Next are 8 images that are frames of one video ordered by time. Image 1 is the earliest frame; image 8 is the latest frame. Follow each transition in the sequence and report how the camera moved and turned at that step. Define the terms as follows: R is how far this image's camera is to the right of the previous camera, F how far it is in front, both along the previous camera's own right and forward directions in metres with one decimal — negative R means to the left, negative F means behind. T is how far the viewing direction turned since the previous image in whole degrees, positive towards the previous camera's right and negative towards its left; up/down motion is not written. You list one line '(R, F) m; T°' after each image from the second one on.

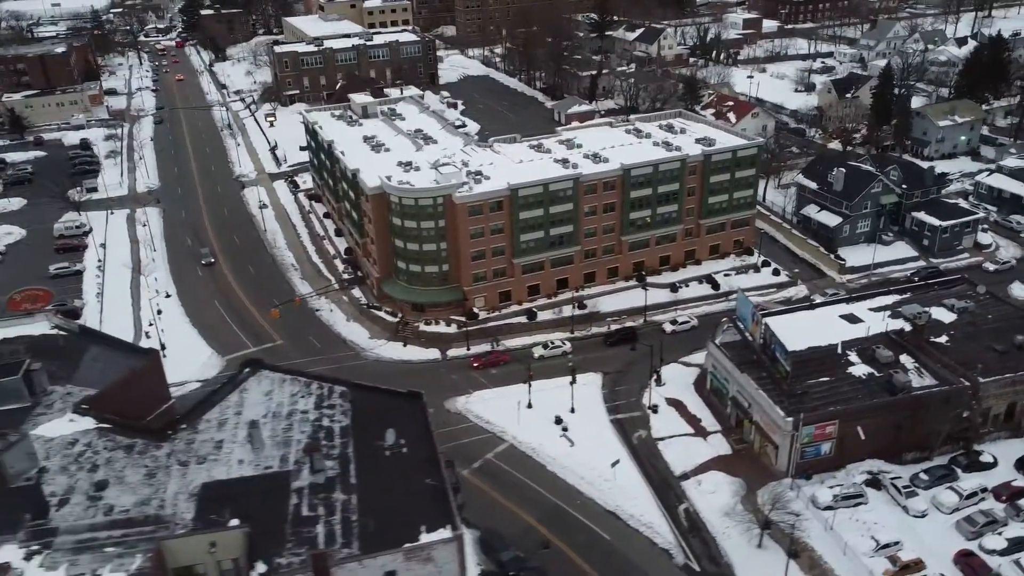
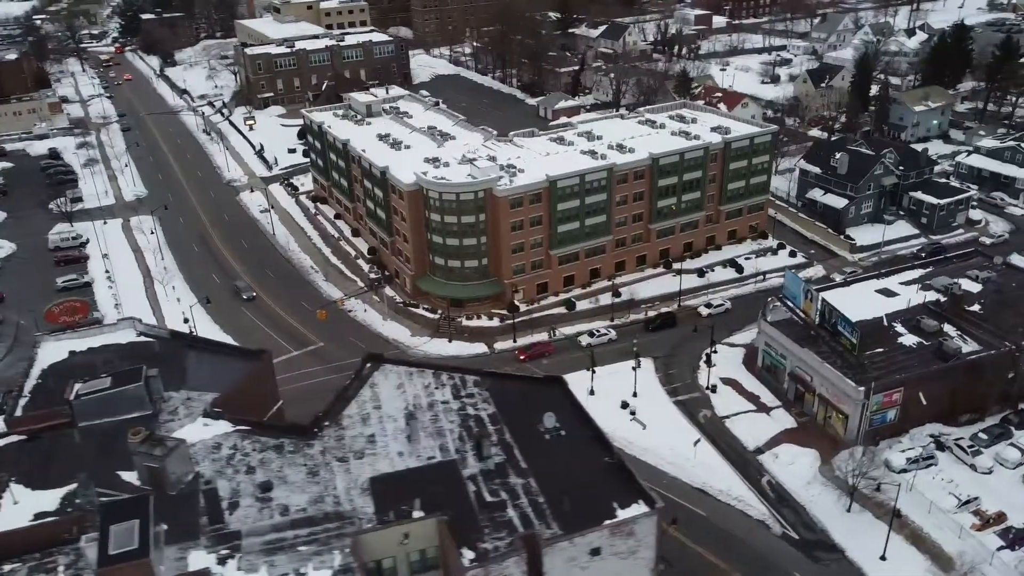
(-10.3, +0.1) m; +5°
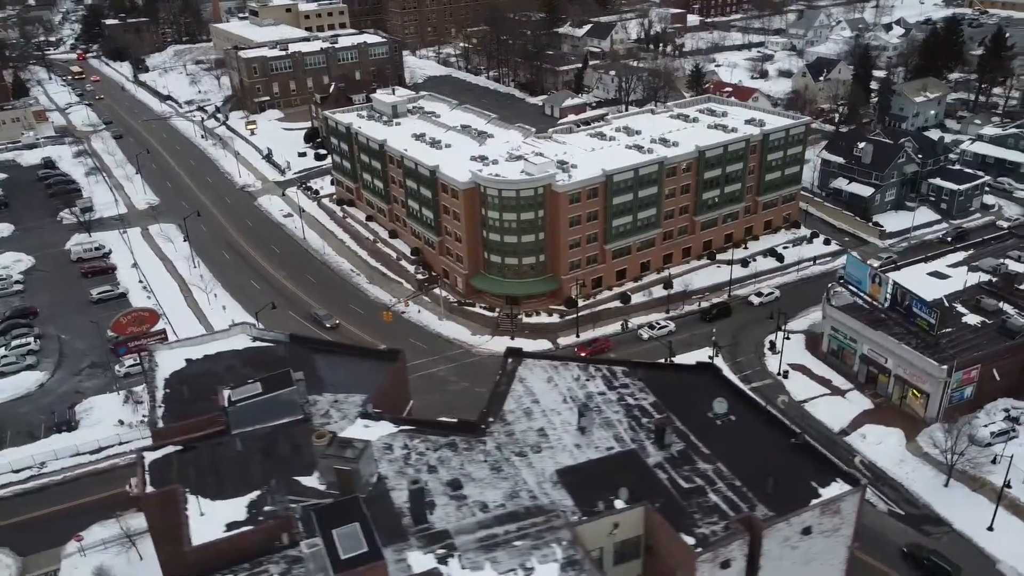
(-10.1, +0.5) m; +4°
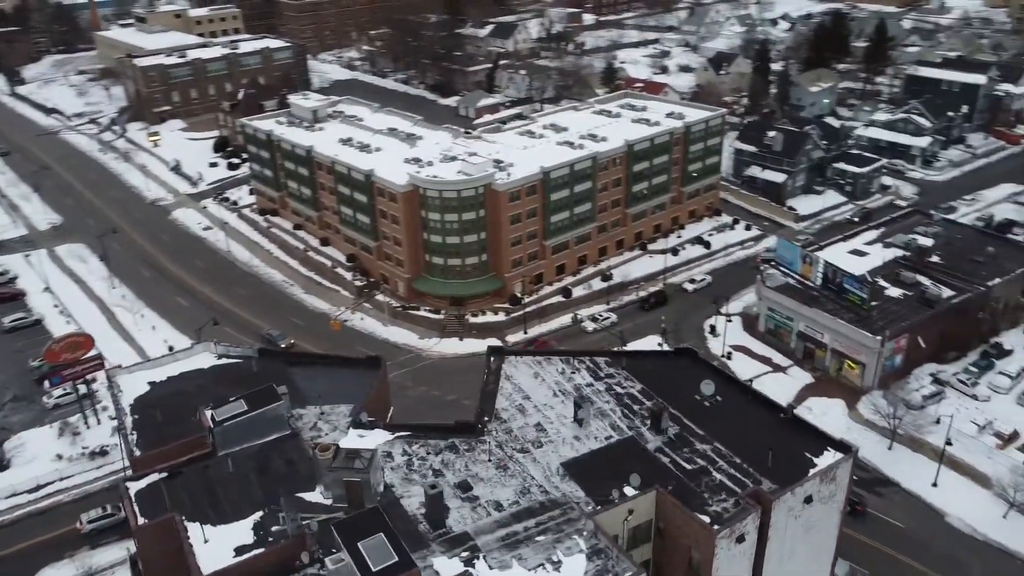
(-4.1, +0.2) m; +7°
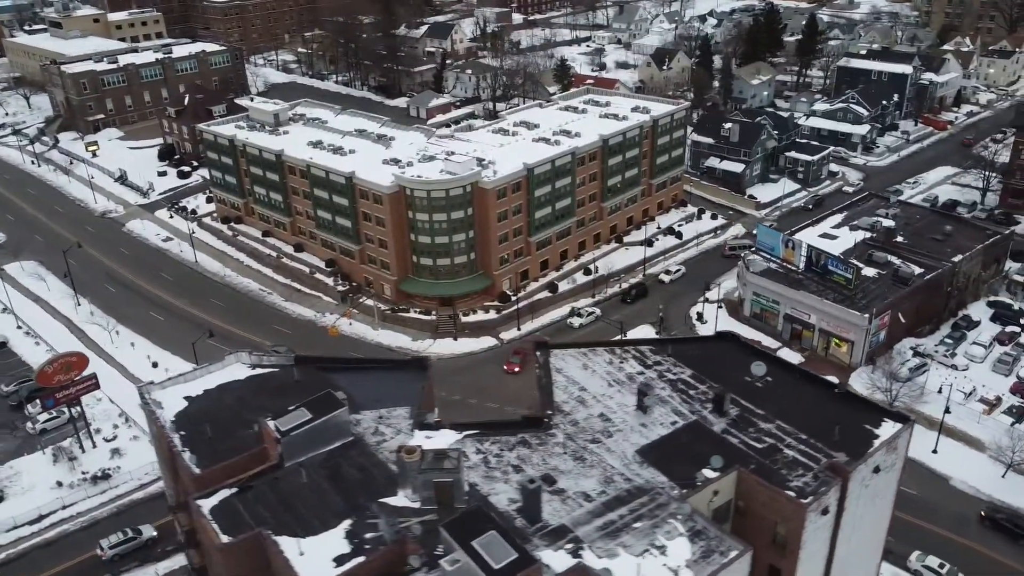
(-6.5, +0.3) m; +6°
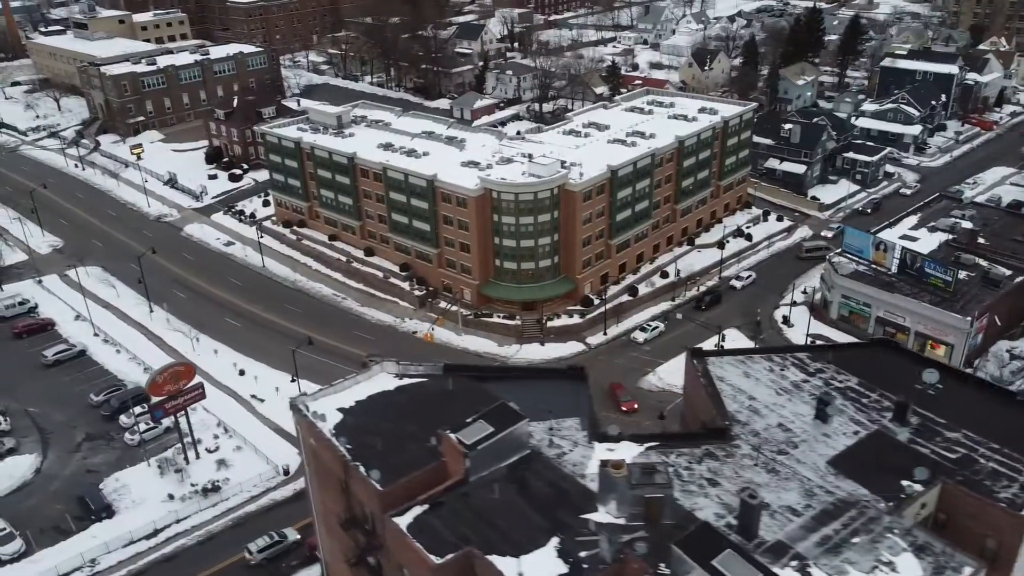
(-8.3, +1.2) m; +1°
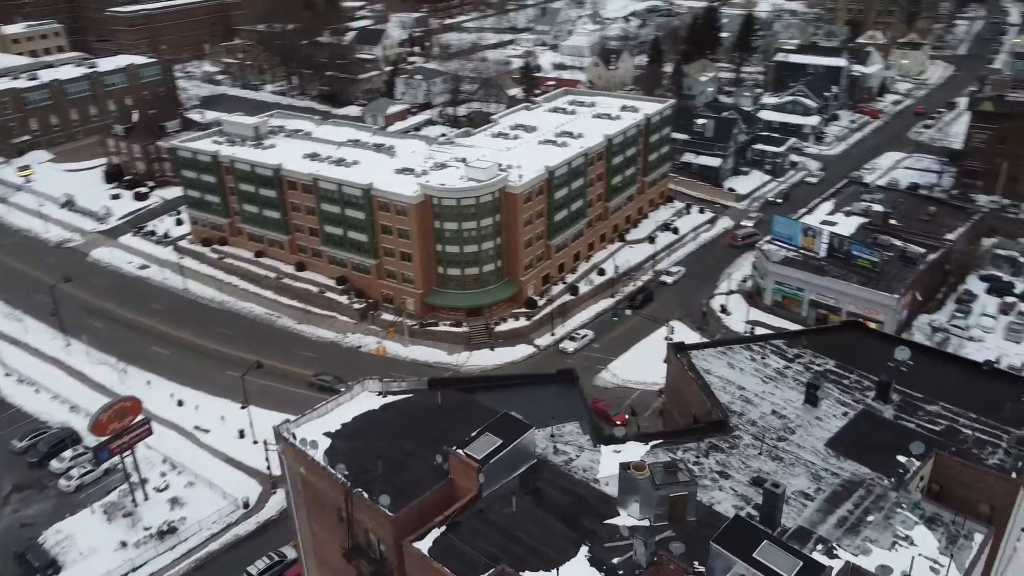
(-4.2, +1.1) m; +7°
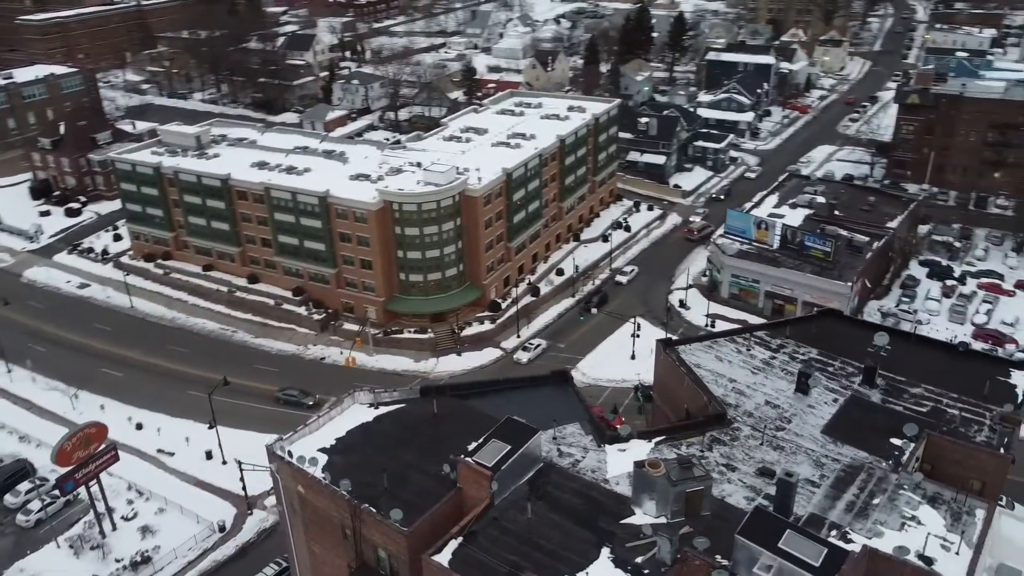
(-2.9, +0.6) m; +5°
